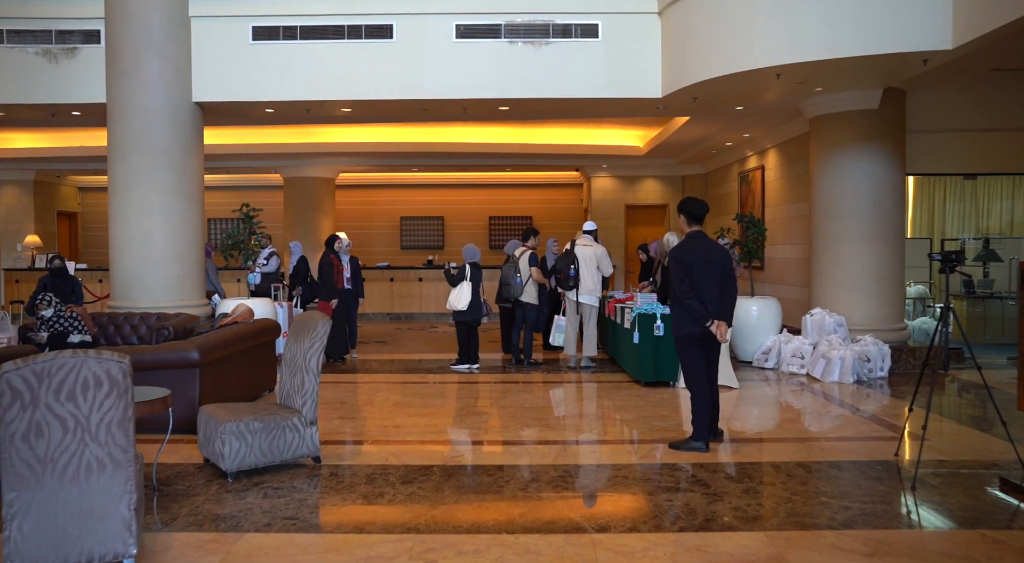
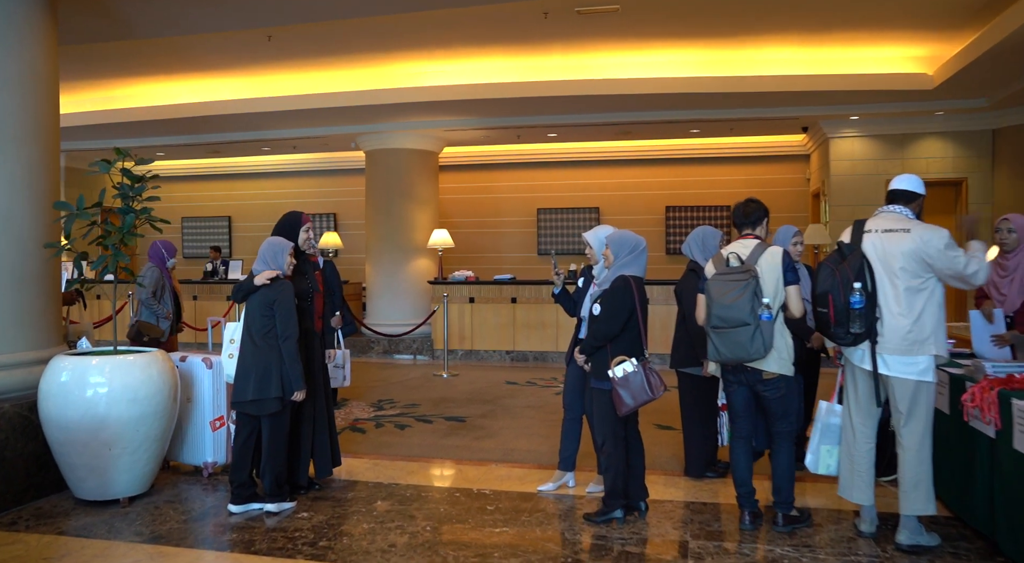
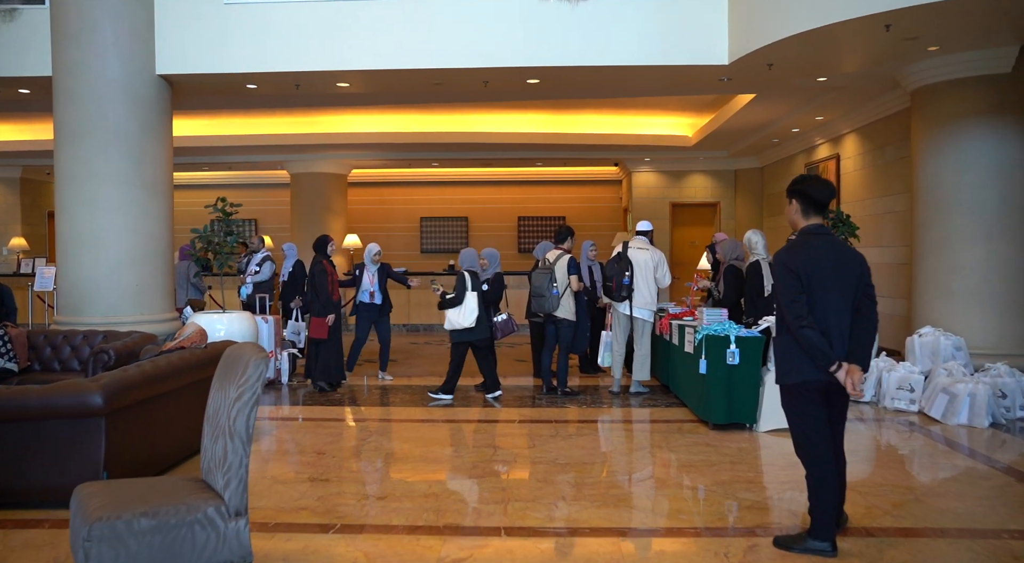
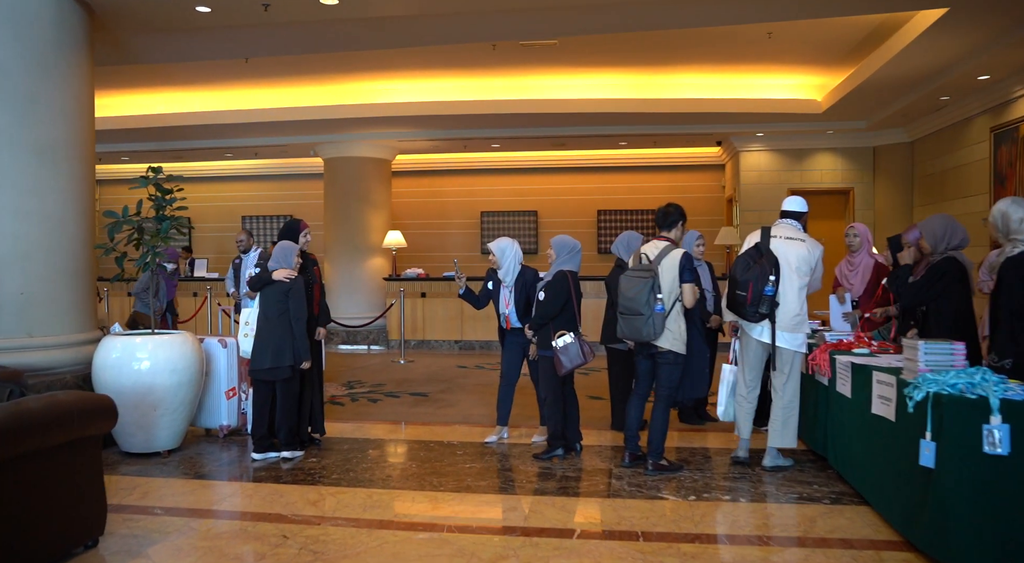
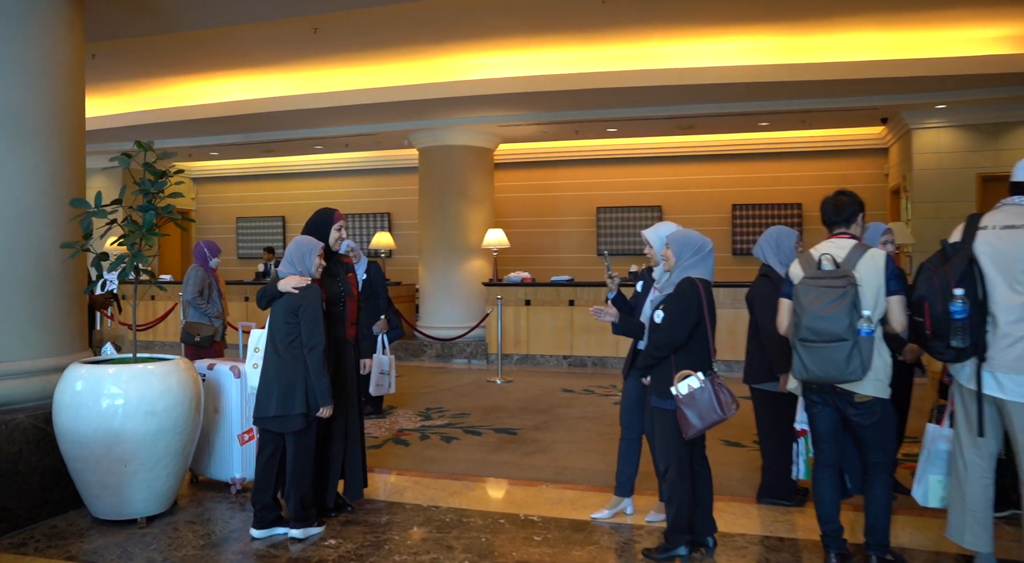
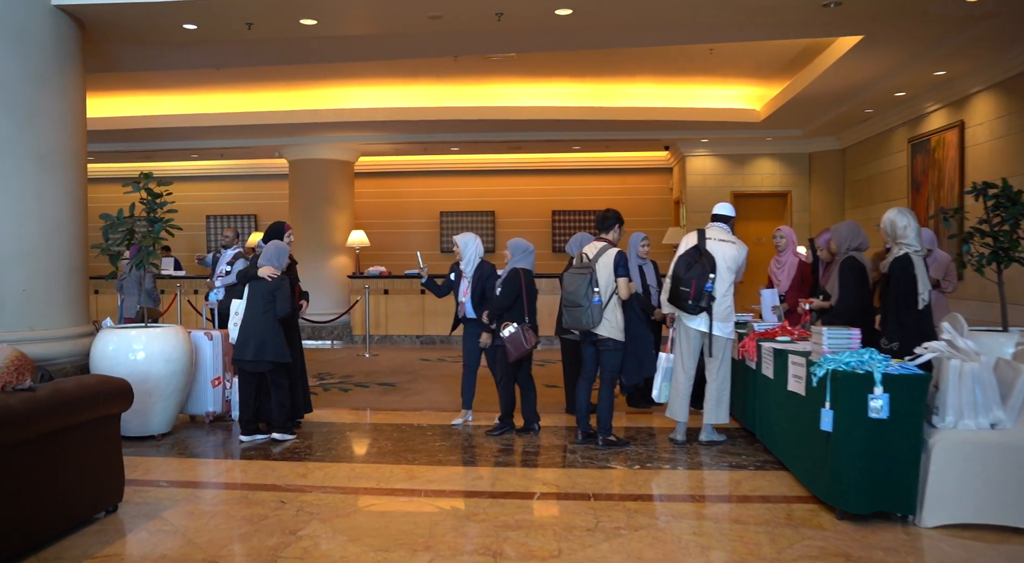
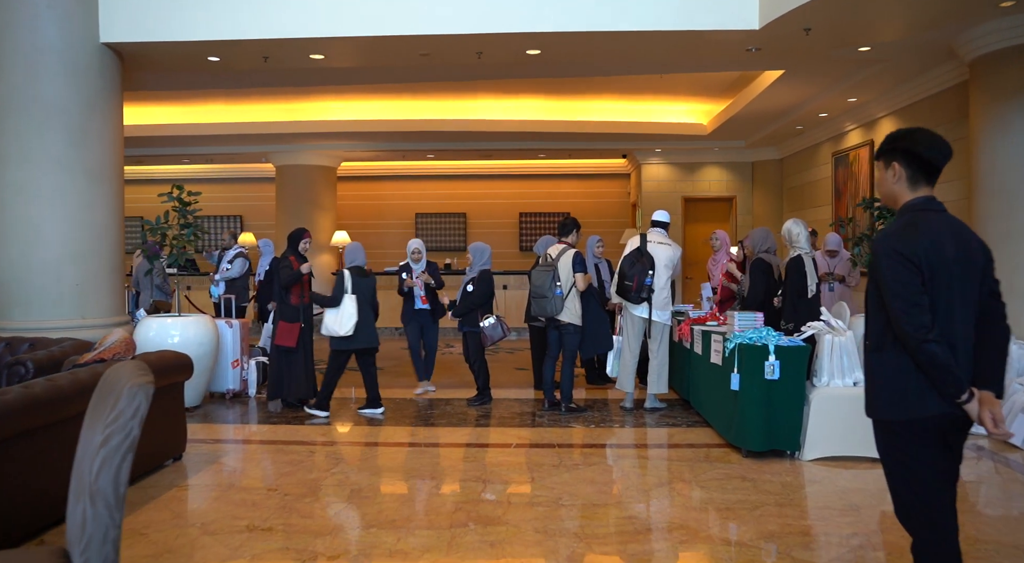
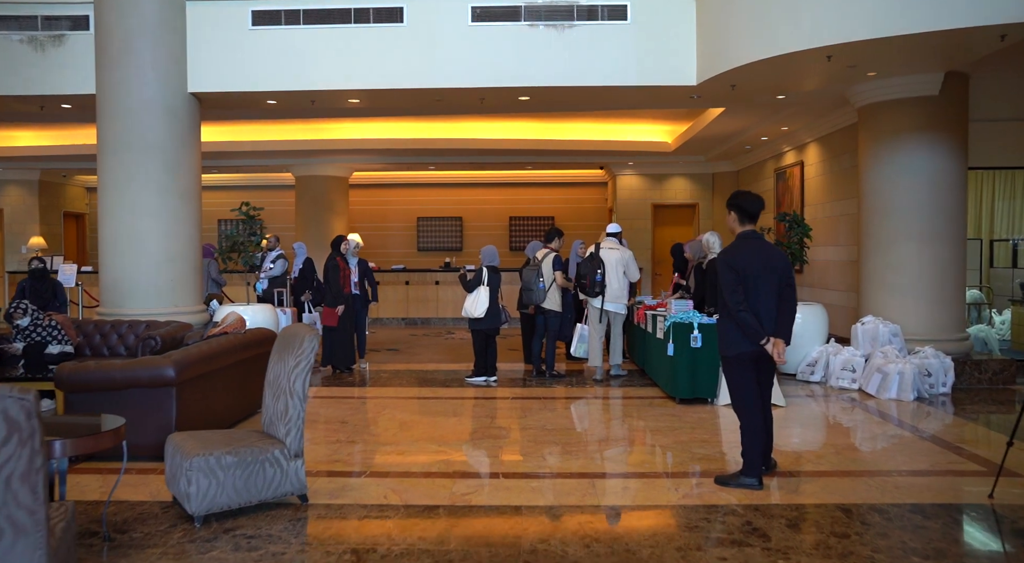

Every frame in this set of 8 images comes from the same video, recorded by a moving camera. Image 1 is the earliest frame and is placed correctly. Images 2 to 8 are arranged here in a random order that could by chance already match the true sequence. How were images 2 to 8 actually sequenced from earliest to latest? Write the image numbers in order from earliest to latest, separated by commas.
8, 3, 7, 6, 4, 2, 5
